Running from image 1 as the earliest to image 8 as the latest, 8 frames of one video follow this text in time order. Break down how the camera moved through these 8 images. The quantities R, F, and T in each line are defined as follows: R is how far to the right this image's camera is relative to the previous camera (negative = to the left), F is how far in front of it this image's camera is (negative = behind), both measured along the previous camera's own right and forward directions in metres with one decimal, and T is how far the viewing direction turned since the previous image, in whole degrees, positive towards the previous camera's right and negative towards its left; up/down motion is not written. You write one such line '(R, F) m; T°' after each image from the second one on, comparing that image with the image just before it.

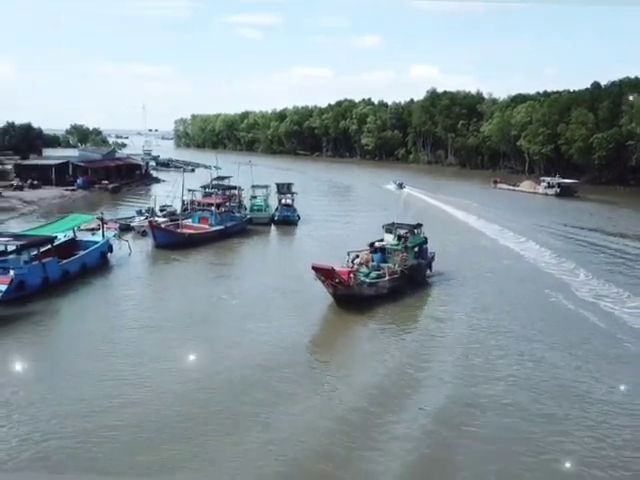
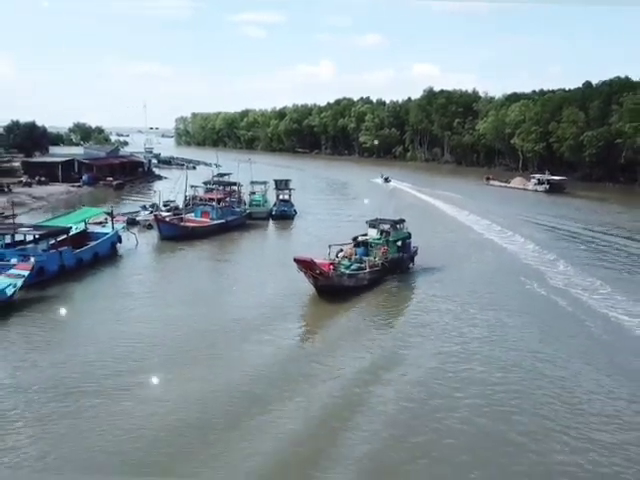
(+0.2, -1.3) m; 0°
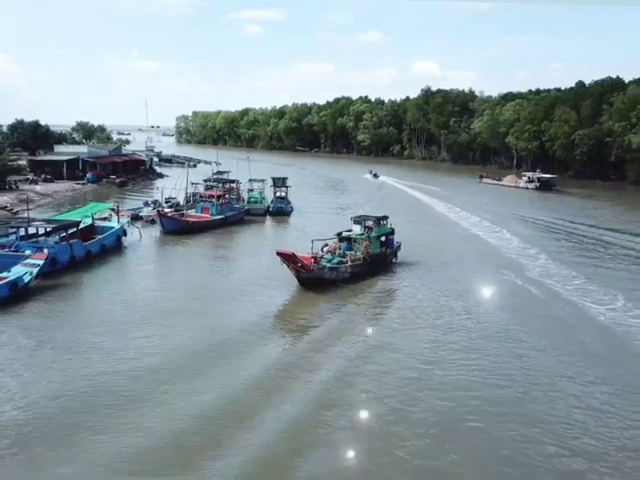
(+0.2, -1.1) m; 0°
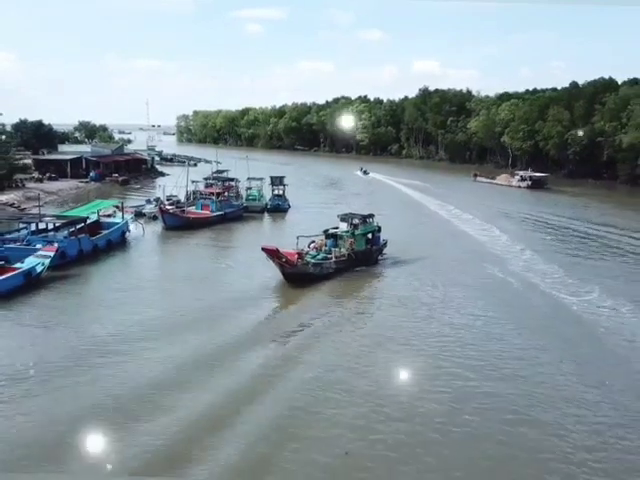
(+0.2, -1.0) m; 0°
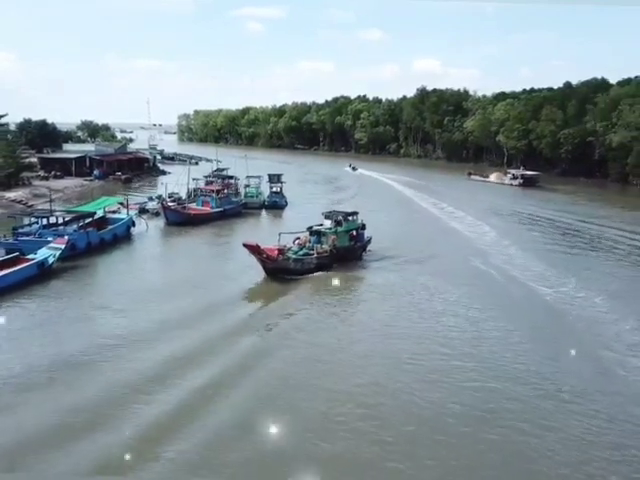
(+0.2, -1.1) m; 0°
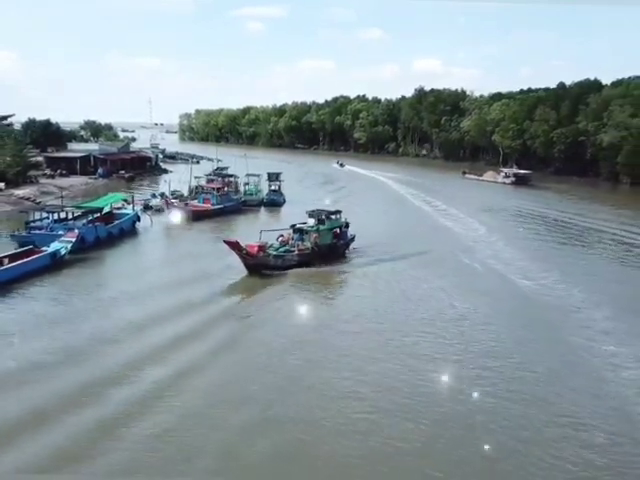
(+0.2, -1.2) m; 0°
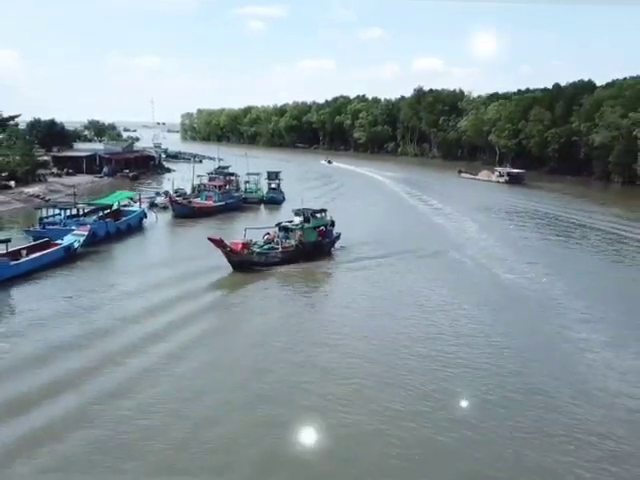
(+0.2, -1.2) m; 0°
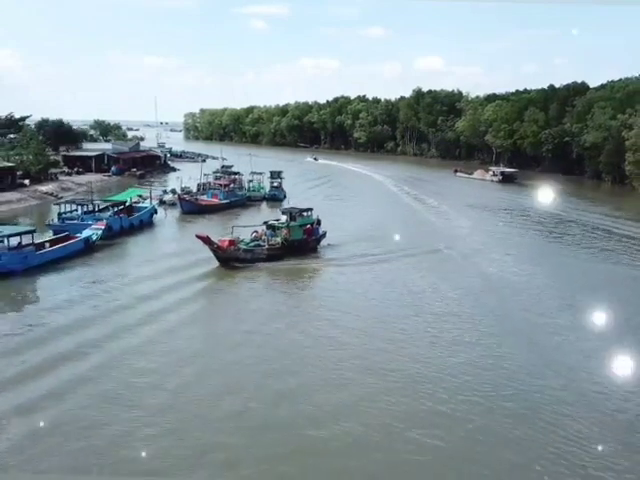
(+0.1, -1.6) m; 0°
